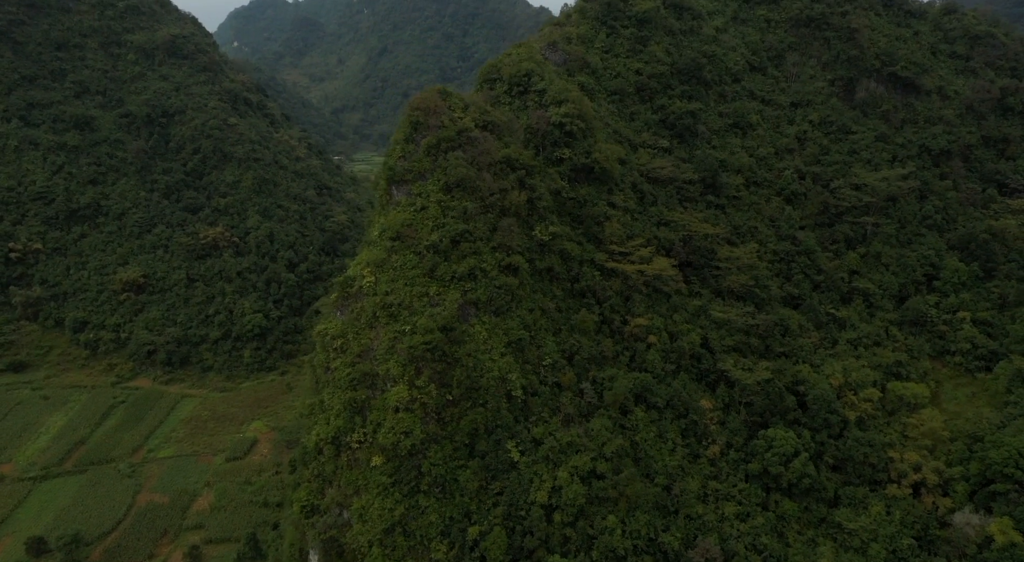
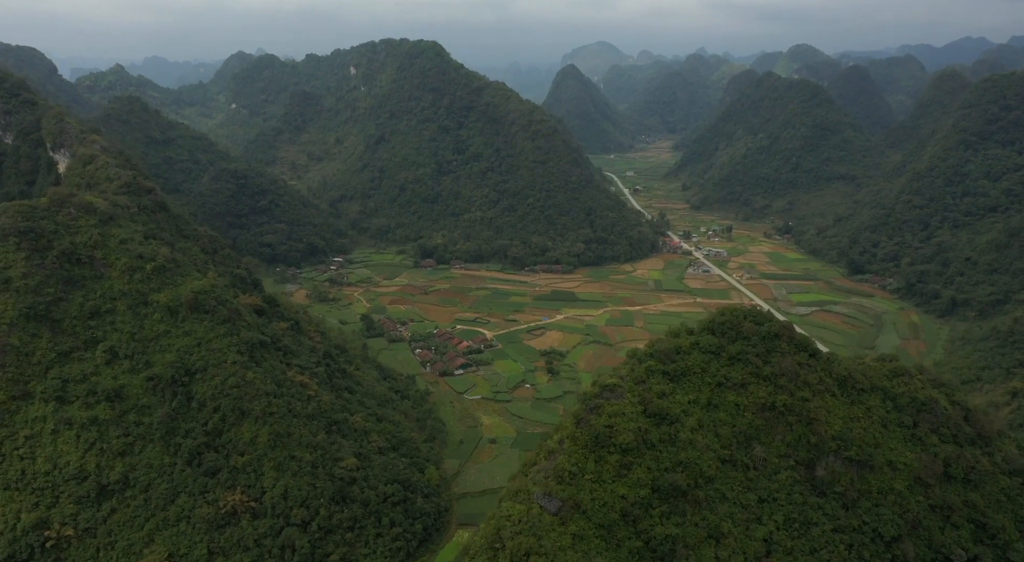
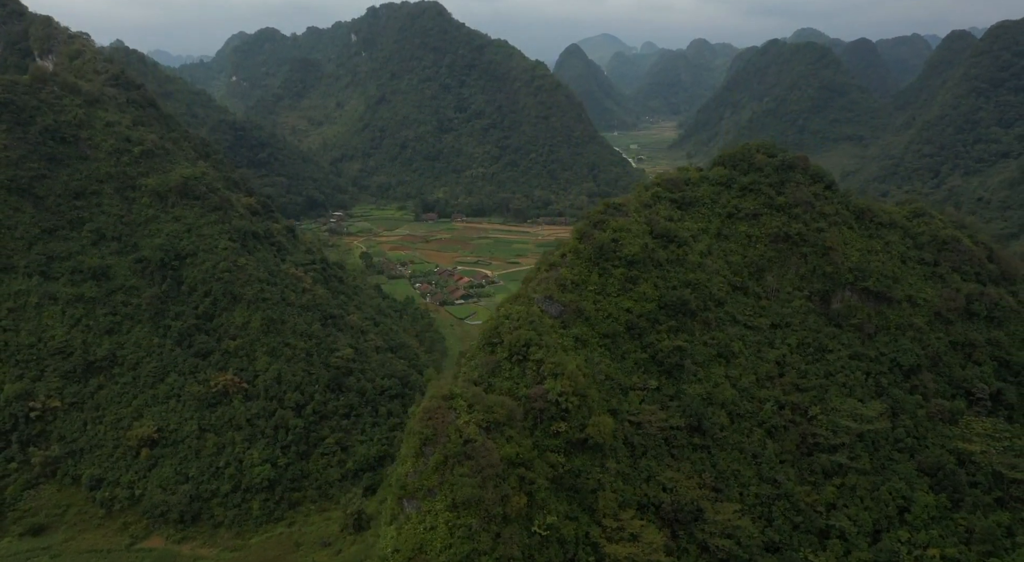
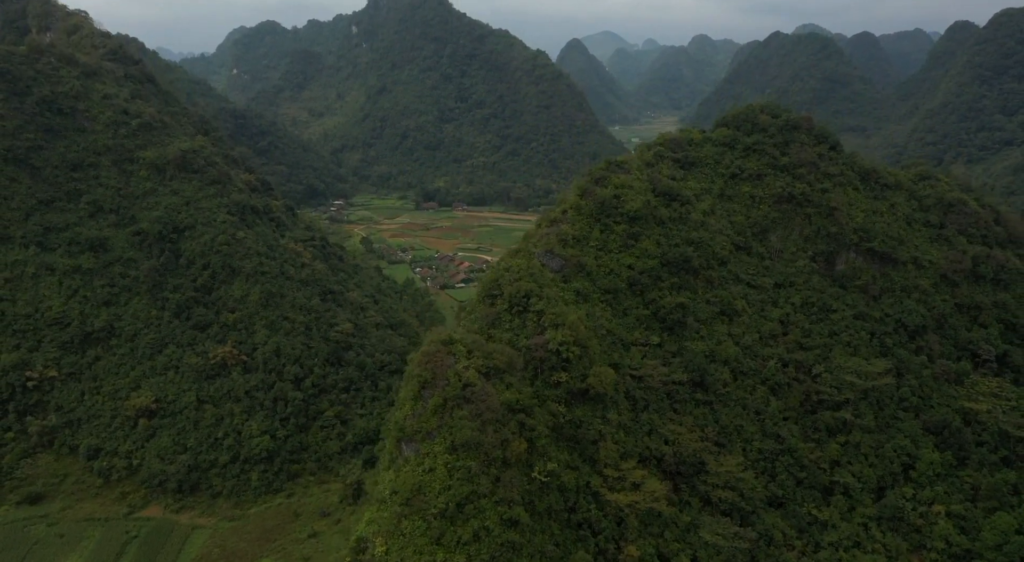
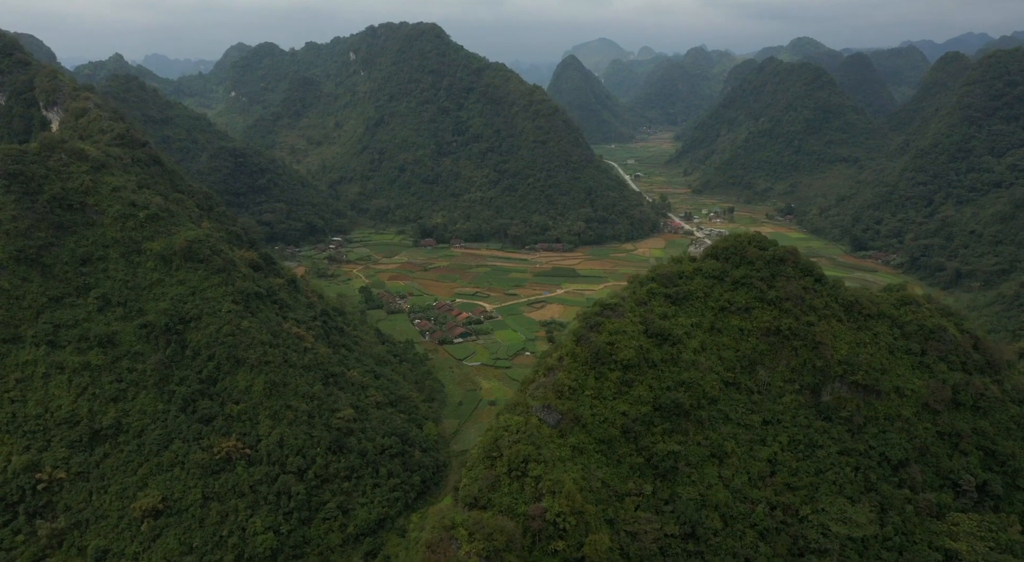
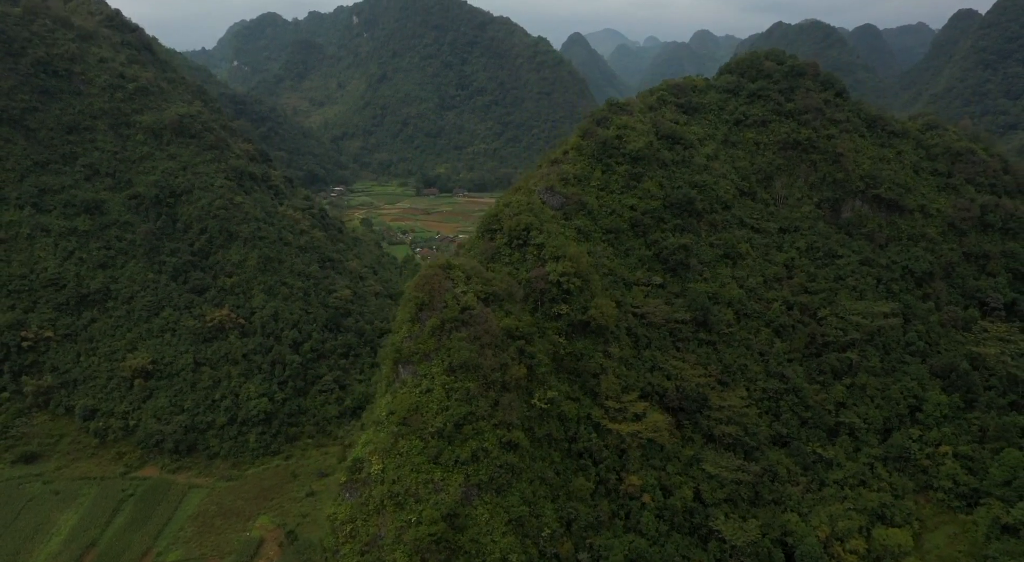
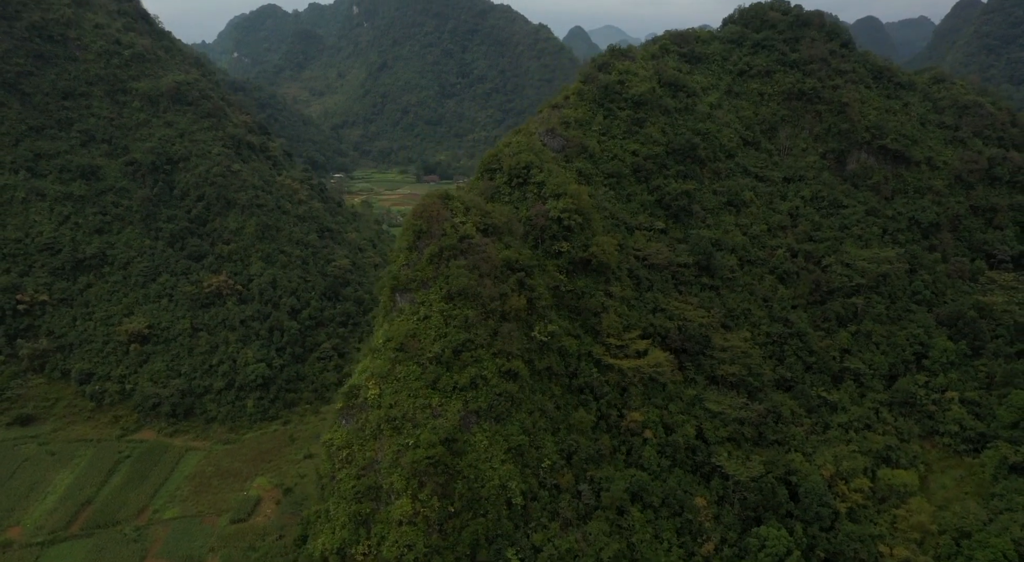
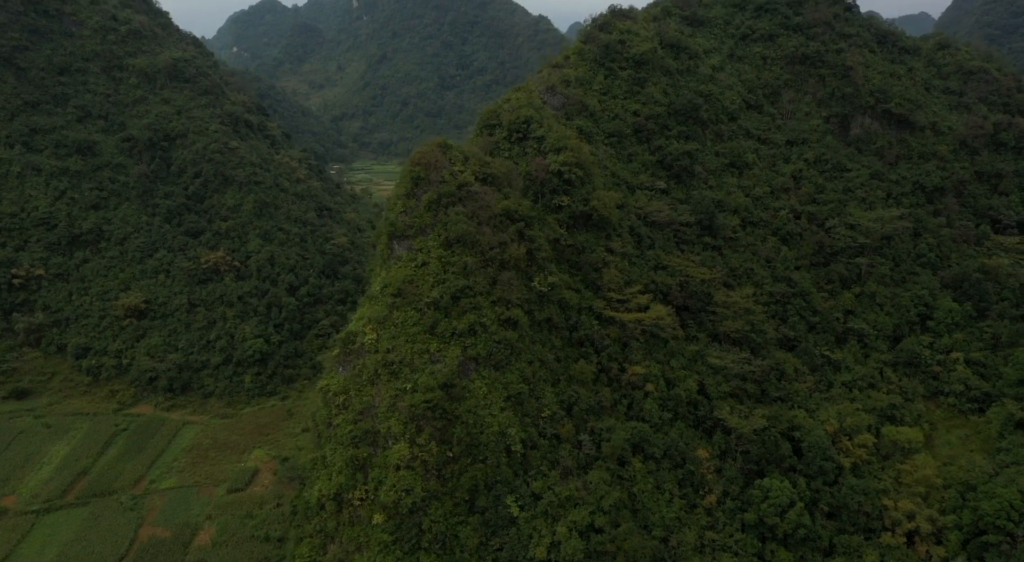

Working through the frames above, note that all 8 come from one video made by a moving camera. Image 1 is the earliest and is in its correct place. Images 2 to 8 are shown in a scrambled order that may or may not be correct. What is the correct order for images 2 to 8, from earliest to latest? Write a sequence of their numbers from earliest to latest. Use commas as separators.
8, 7, 6, 4, 3, 5, 2
